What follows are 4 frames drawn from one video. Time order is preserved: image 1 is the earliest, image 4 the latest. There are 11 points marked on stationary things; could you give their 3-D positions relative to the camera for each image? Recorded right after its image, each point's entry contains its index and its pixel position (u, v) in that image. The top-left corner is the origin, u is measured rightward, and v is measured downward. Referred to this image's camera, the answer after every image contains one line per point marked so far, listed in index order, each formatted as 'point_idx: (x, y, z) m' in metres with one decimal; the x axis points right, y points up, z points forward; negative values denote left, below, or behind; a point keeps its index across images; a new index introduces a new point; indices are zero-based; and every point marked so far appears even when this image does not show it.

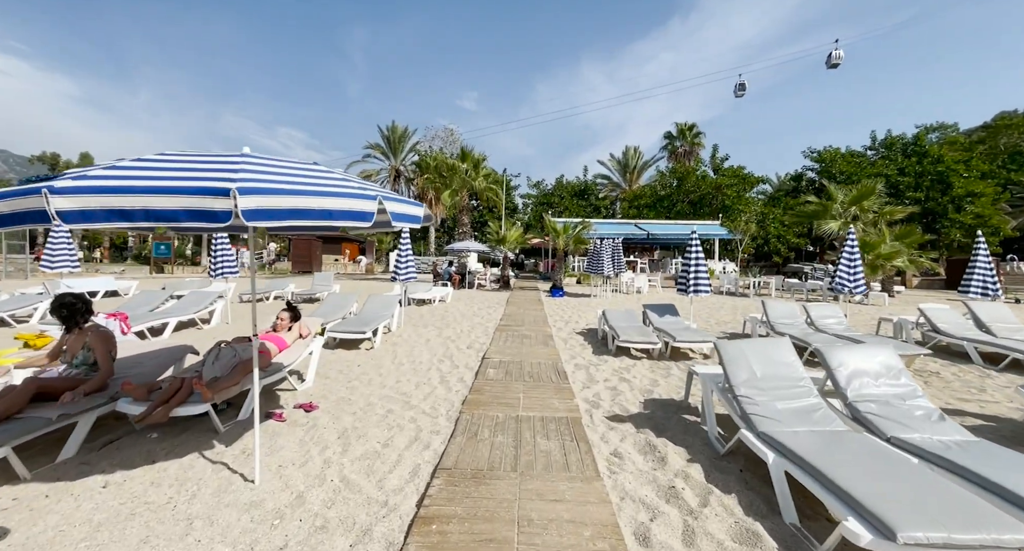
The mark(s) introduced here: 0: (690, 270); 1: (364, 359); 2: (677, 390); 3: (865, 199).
0: (+3.2, +0.1, +7.8) m
1: (-2.1, -1.2, +6.1) m
2: (+1.9, -1.3, +4.8) m
3: (+12.8, +2.8, +15.5) m
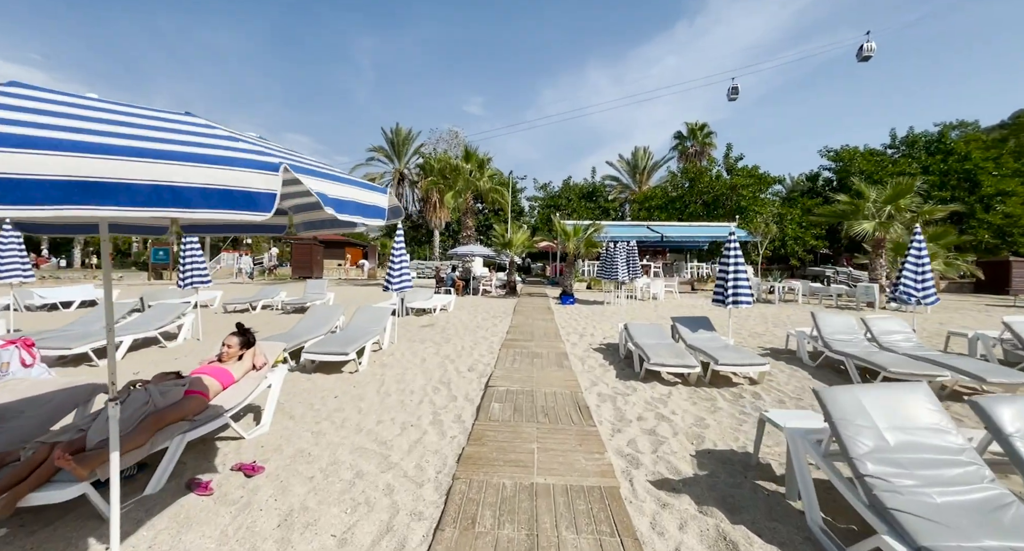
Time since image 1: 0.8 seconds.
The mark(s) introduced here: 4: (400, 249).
0: (+3.4, 0.0, +6.7) m
1: (-2.0, -1.3, +5.1) m
2: (+2.0, -1.4, +3.8) m
3: (+13.1, +2.6, +14.3) m
4: (-2.0, +0.5, +7.8) m
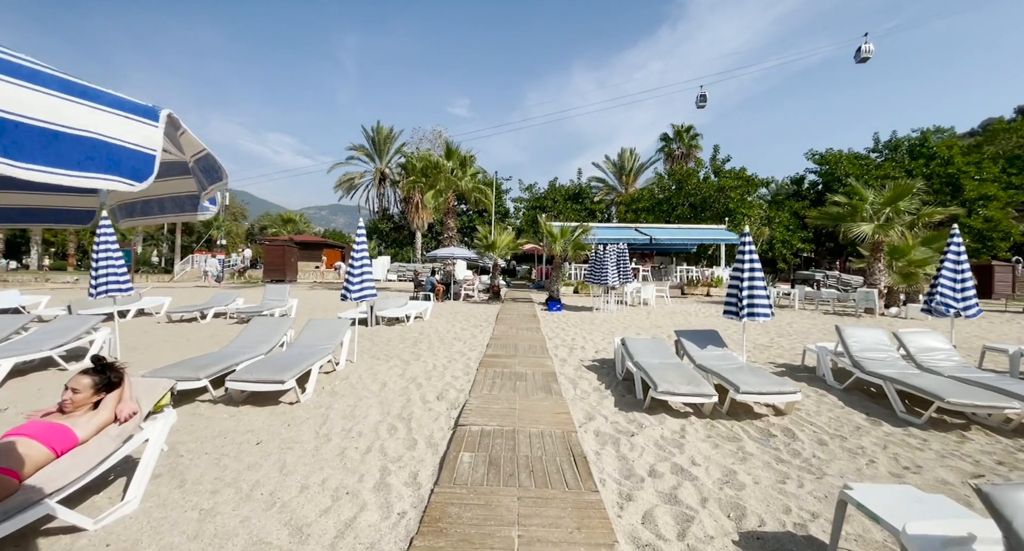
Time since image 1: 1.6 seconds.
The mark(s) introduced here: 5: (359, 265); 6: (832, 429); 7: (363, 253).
0: (+3.1, -0.1, +5.8) m
1: (-2.2, -1.4, +4.0) m
2: (+1.8, -1.5, +2.8) m
3: (+12.5, +2.5, +13.7) m
4: (-2.4, +0.4, +6.7) m
5: (-2.4, +0.2, +6.6) m
6: (+3.2, -1.5, +4.2) m
7: (-2.3, +0.4, +6.7) m
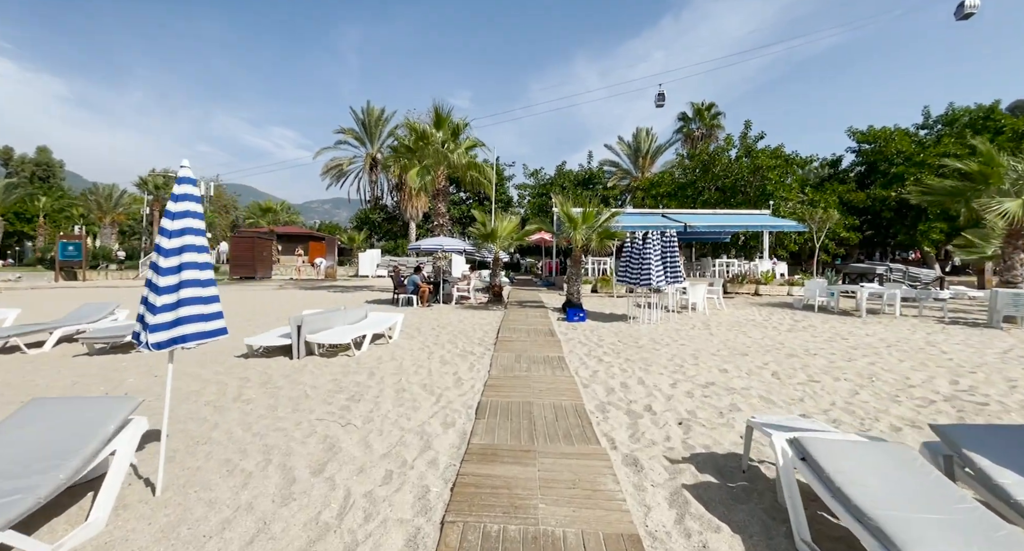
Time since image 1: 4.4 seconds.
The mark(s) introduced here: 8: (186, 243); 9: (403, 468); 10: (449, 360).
0: (+3.2, -0.2, +2.0) m
1: (-2.1, -1.6, +0.3) m
2: (+1.9, -1.7, -0.9) m
3: (+12.7, +2.6, +9.8) m
4: (-2.3, +0.3, +2.9) m
5: (-2.3, +0.1, +2.9) m
6: (+3.3, -1.6, +0.5) m
7: (-2.2, +0.3, +3.0) m
8: (-2.2, +0.2, +3.0) m
9: (-0.8, -1.4, +3.3) m
10: (-1.0, -1.3, +6.8) m
